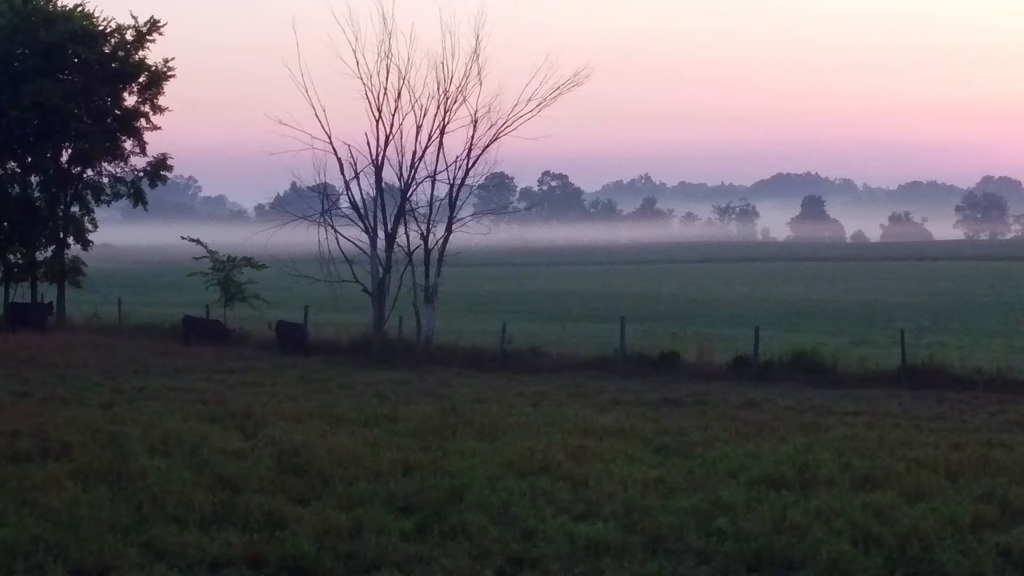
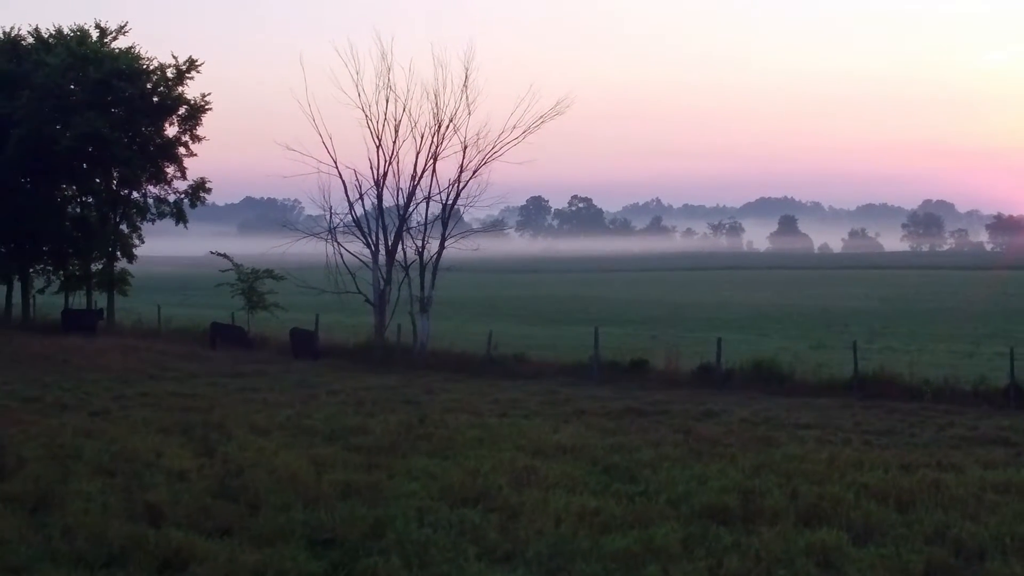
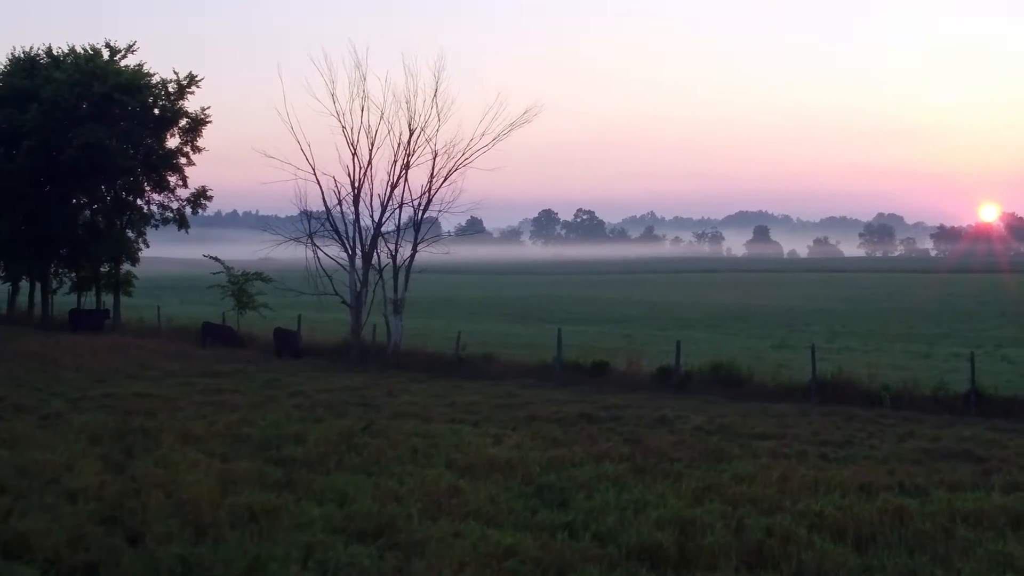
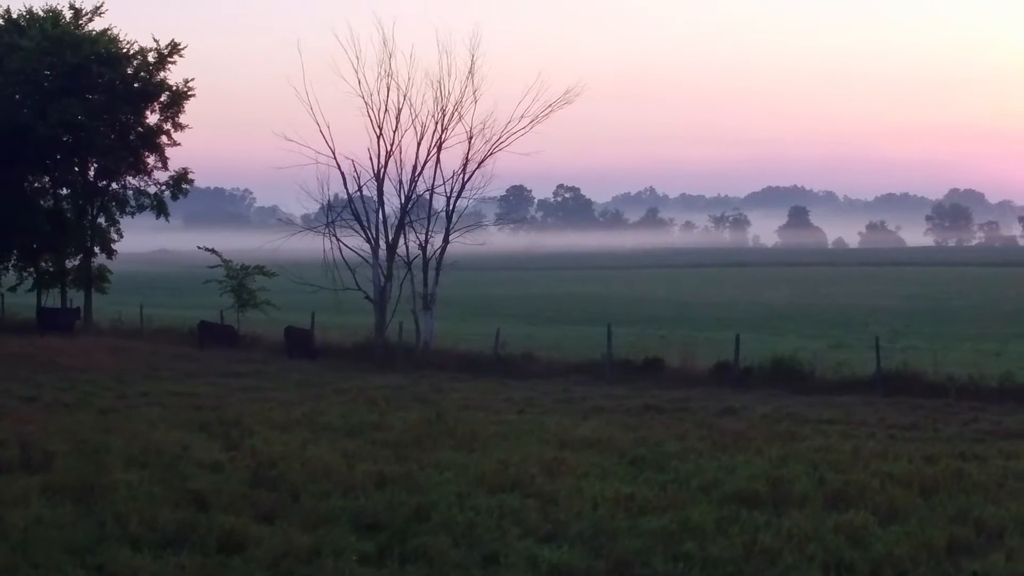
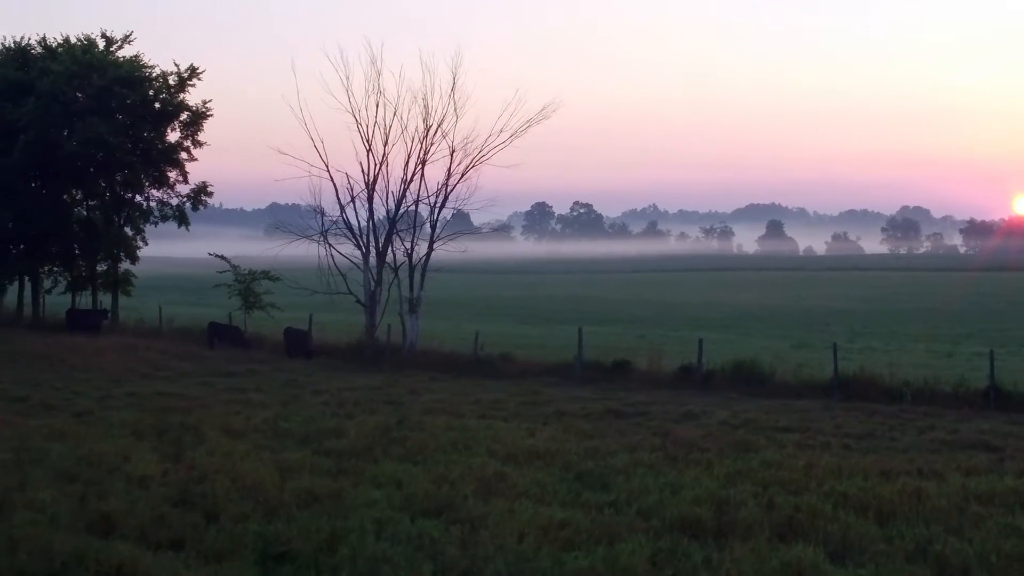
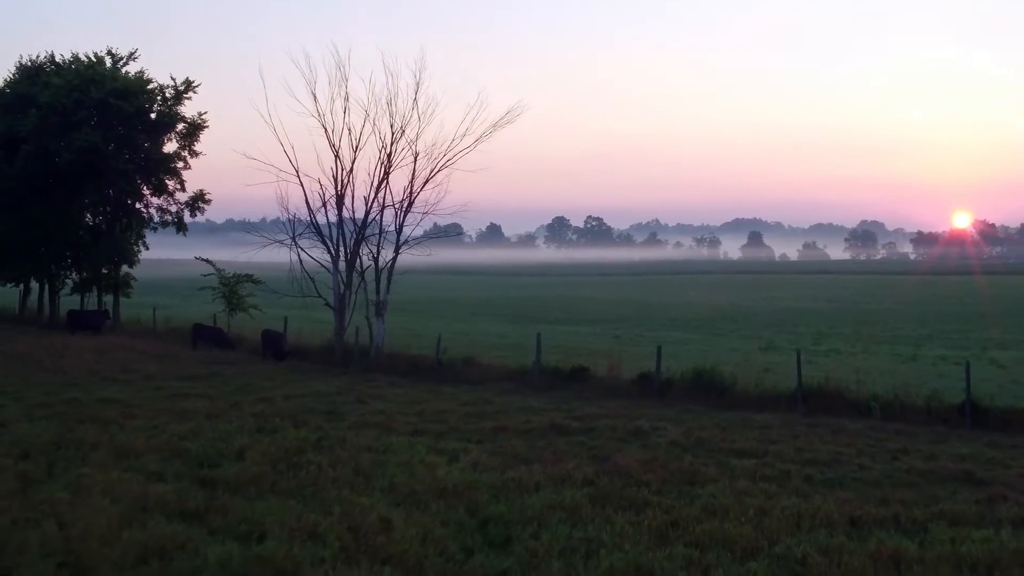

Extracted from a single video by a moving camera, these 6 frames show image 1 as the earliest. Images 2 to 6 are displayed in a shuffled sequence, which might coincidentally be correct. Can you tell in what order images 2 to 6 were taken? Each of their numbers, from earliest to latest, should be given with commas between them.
4, 2, 5, 3, 6
